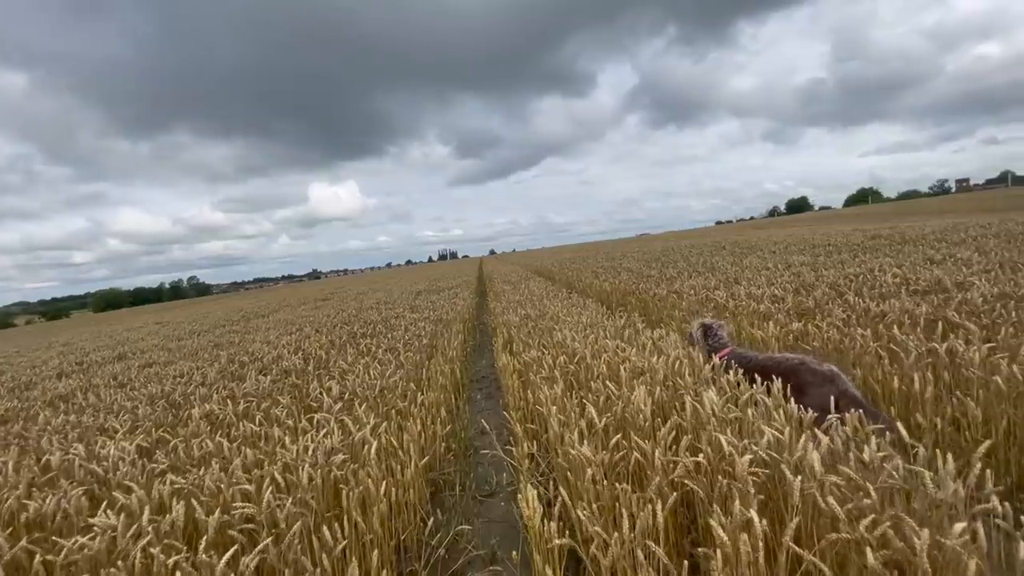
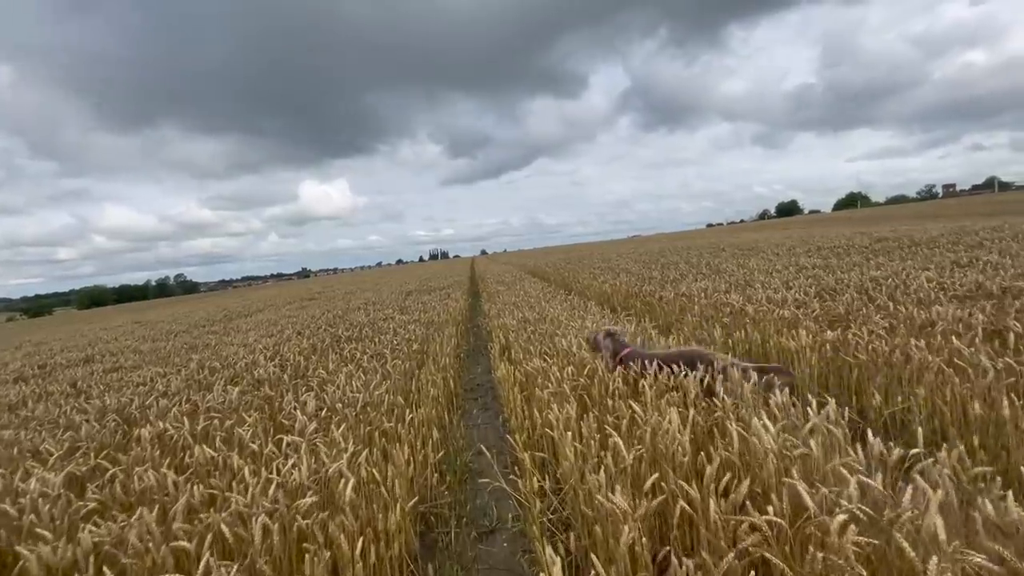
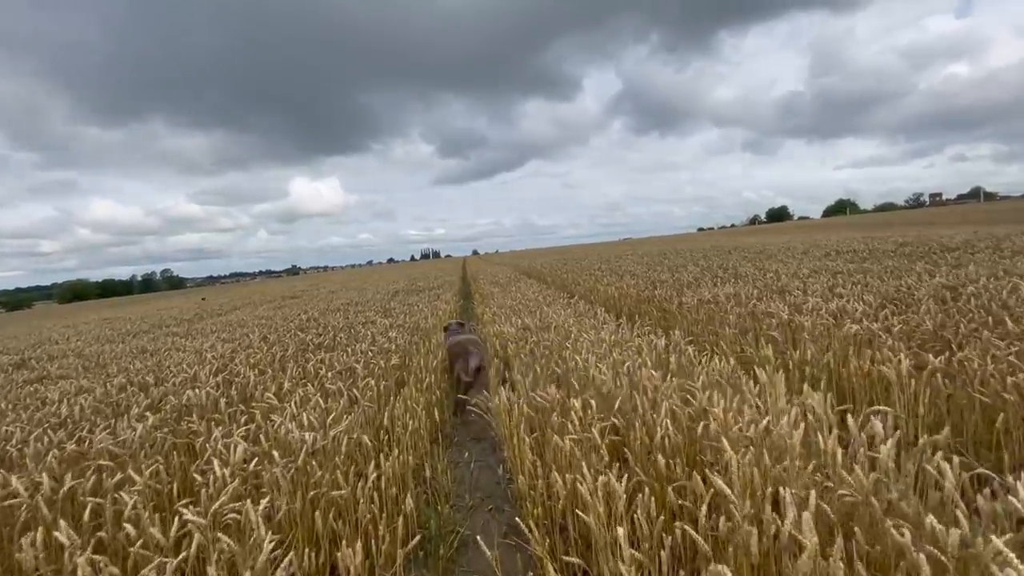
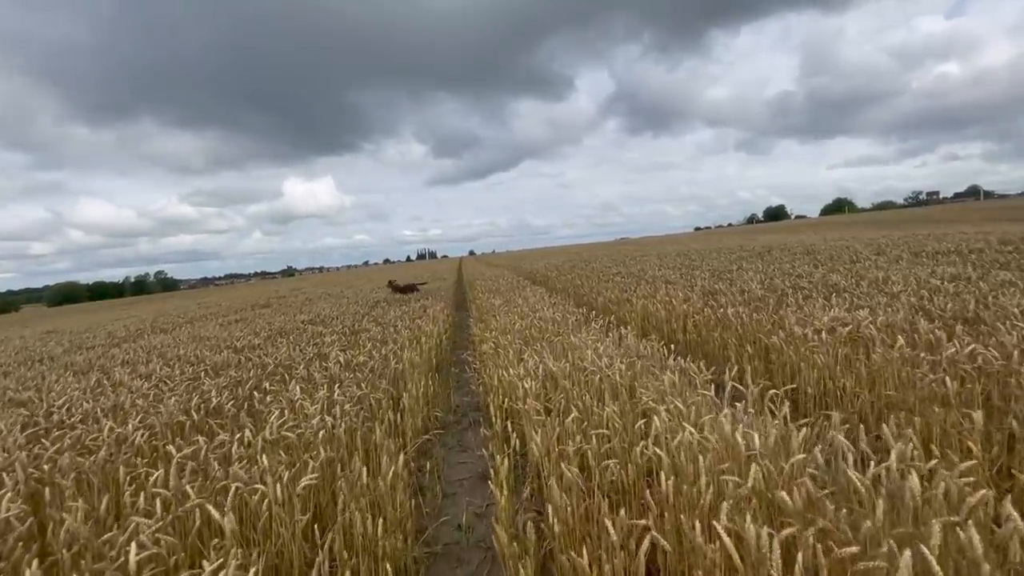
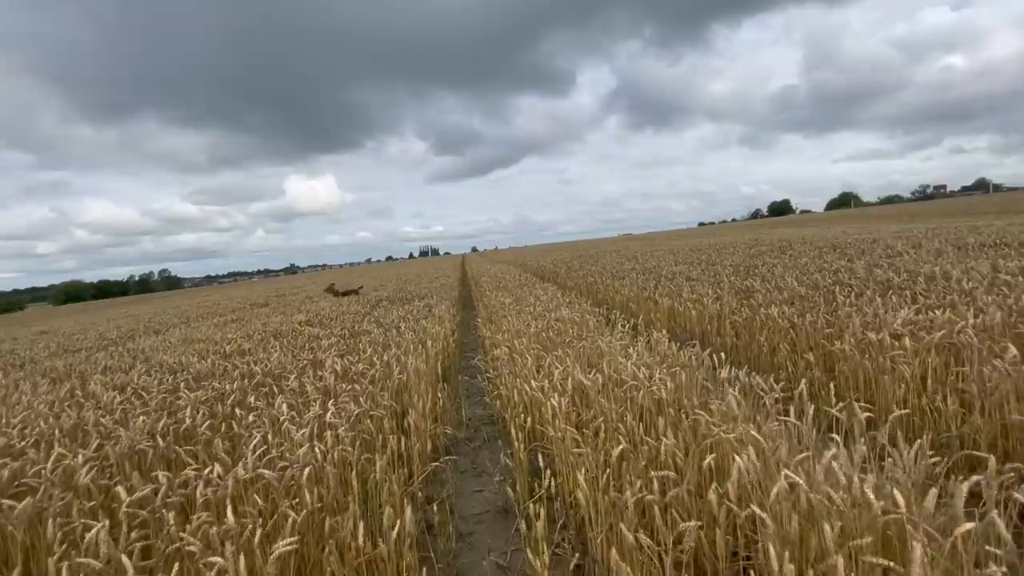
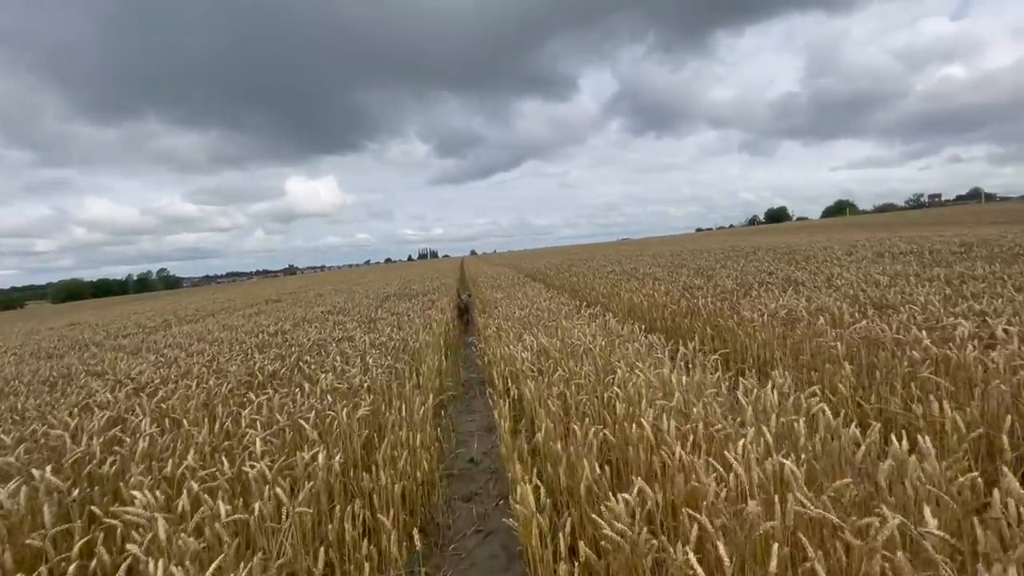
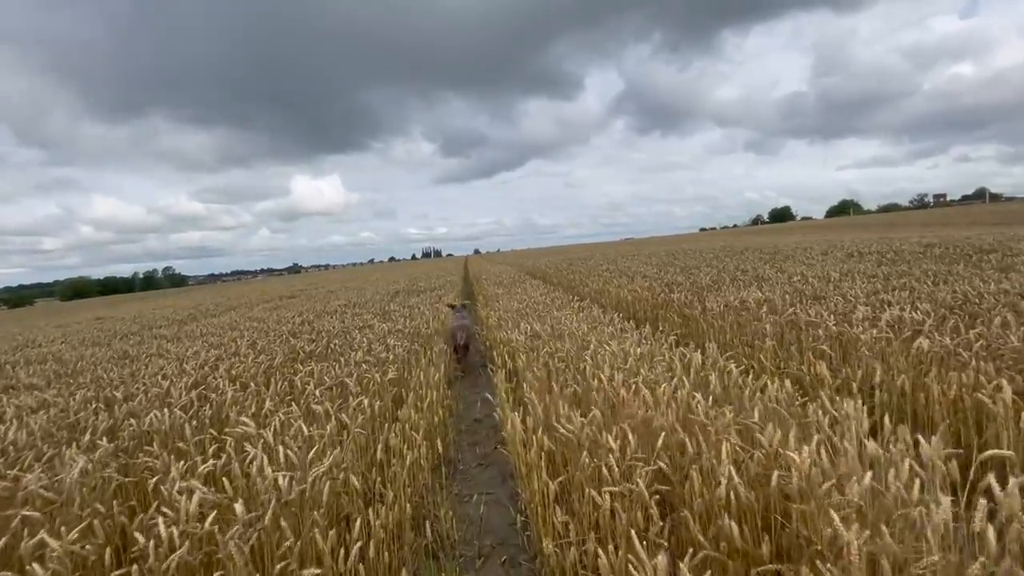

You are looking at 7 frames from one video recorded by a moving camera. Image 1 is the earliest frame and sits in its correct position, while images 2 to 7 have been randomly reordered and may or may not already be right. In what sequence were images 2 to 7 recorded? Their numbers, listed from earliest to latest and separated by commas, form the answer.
2, 3, 7, 6, 4, 5
